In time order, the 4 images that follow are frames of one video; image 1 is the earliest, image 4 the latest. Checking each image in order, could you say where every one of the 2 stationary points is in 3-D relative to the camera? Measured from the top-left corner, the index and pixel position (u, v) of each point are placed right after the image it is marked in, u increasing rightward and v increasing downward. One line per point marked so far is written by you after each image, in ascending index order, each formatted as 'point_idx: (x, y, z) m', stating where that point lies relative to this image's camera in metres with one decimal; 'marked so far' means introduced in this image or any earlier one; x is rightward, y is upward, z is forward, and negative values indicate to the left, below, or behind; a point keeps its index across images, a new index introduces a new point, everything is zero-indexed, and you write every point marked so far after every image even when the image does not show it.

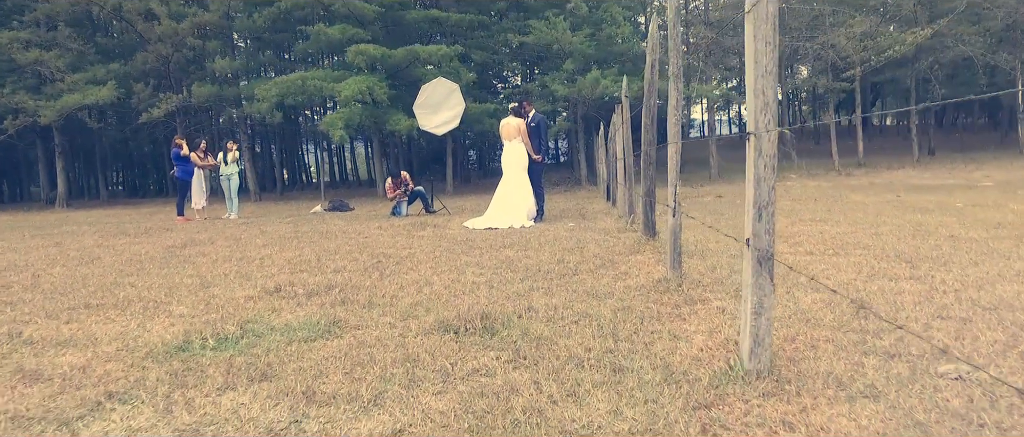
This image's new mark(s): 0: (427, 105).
0: (-1.5, +2.1, +12.0) m
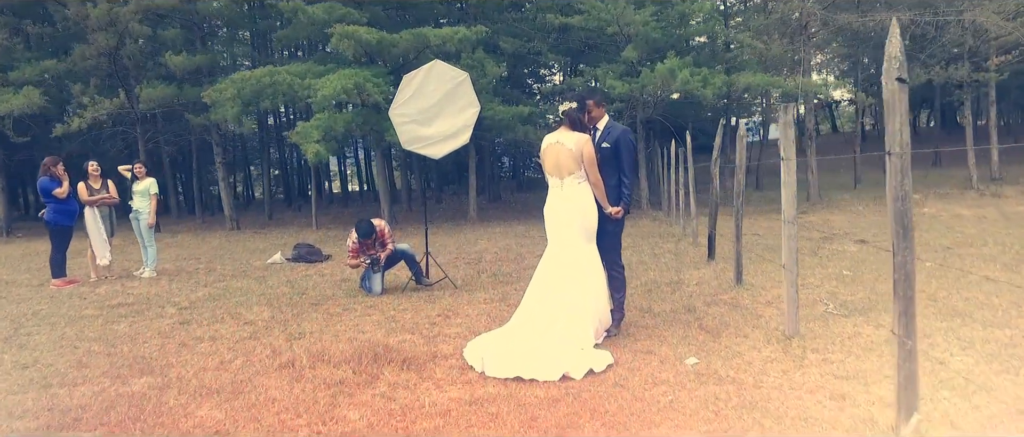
0: (-1.0, +1.2, +7.2) m
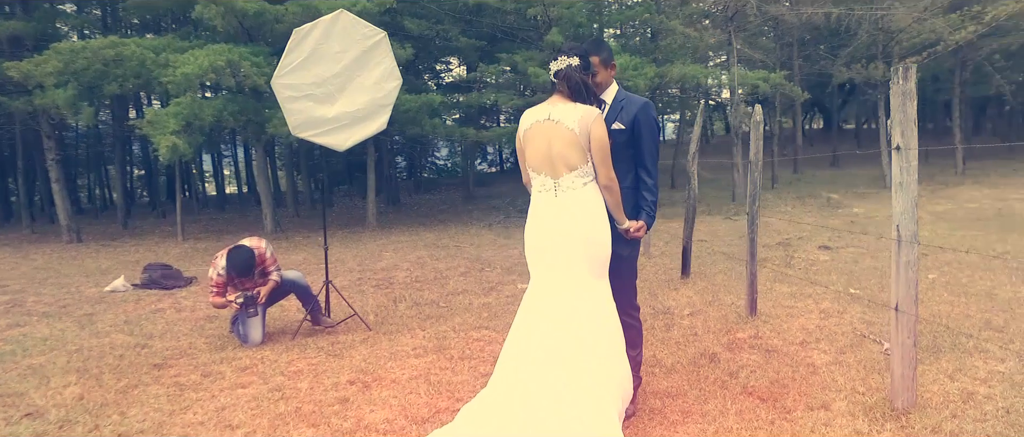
0: (-1.5, +1.1, +5.1) m
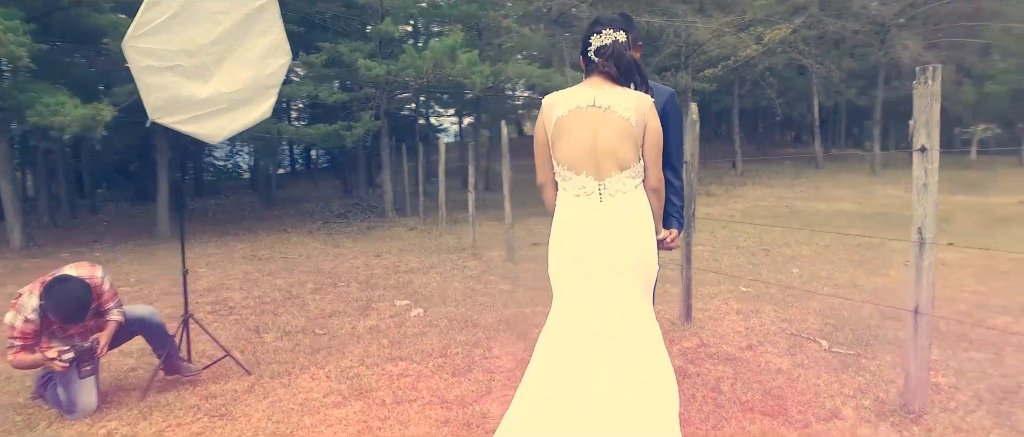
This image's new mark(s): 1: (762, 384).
0: (-1.9, +1.0, +3.8) m
1: (+1.5, -1.0, +3.8) m
